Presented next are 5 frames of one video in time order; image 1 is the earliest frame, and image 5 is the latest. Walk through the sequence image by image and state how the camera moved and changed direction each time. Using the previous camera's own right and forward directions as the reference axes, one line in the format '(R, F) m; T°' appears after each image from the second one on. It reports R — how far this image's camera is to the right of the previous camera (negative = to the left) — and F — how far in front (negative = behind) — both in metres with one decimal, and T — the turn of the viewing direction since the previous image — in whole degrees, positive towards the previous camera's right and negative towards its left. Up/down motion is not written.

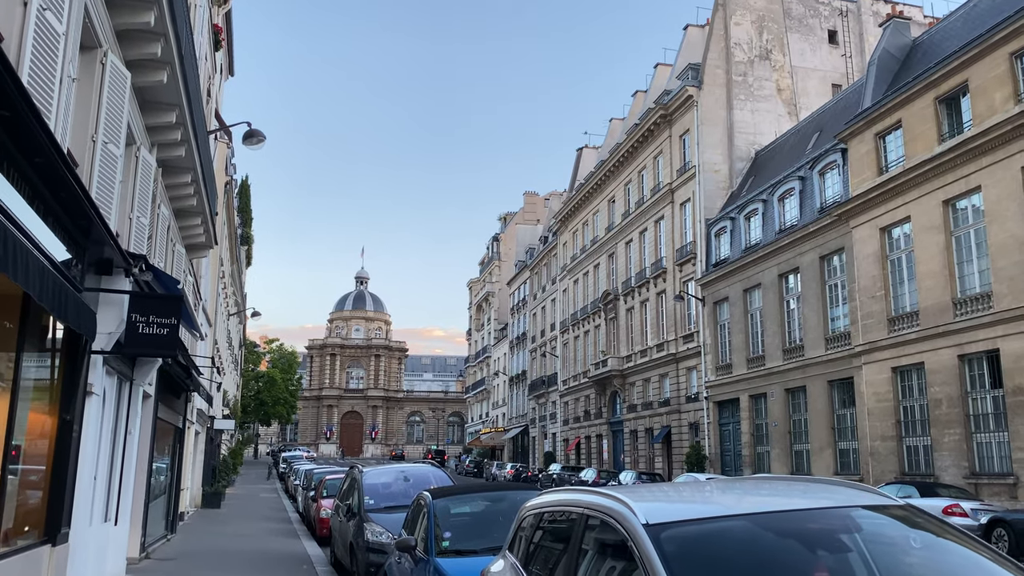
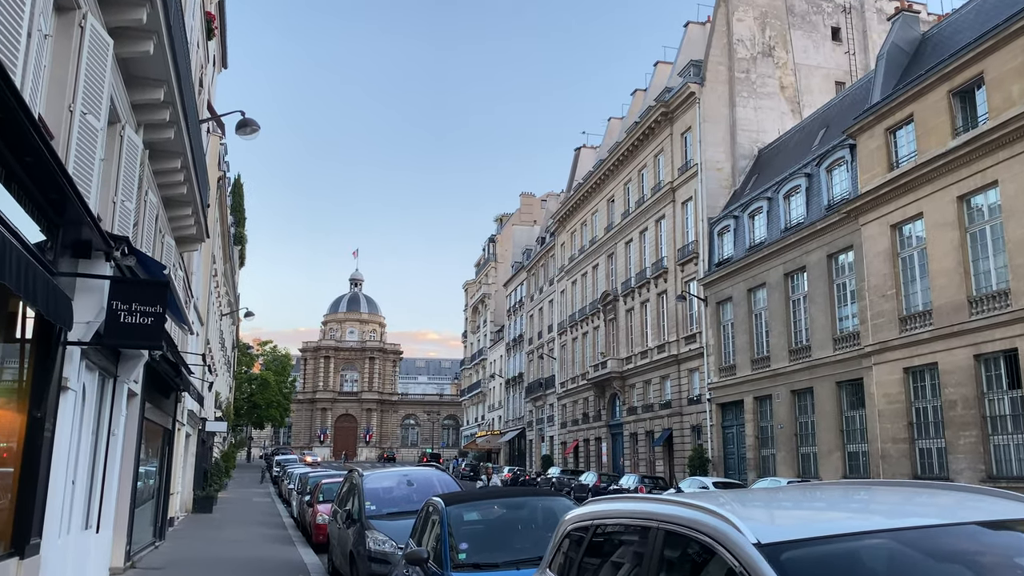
(-0.2, +0.7) m; 0°
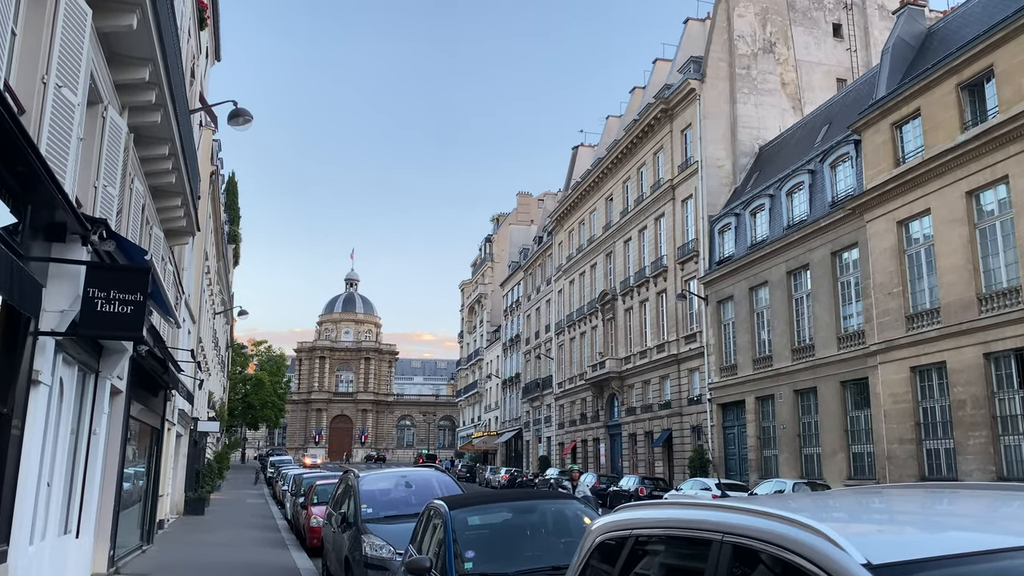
(-0.1, +0.5) m; 0°
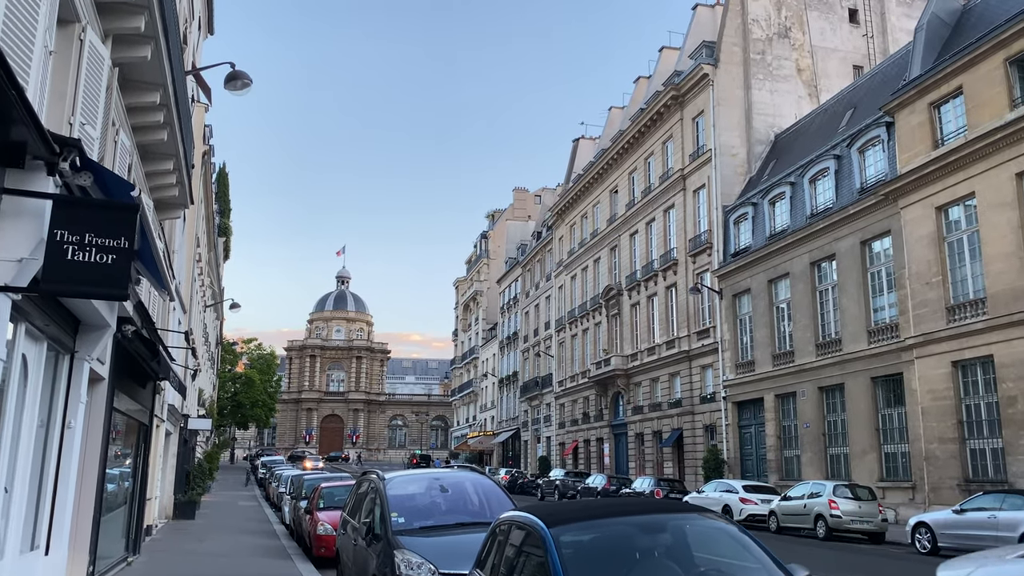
(-0.6, +1.5) m; +1°
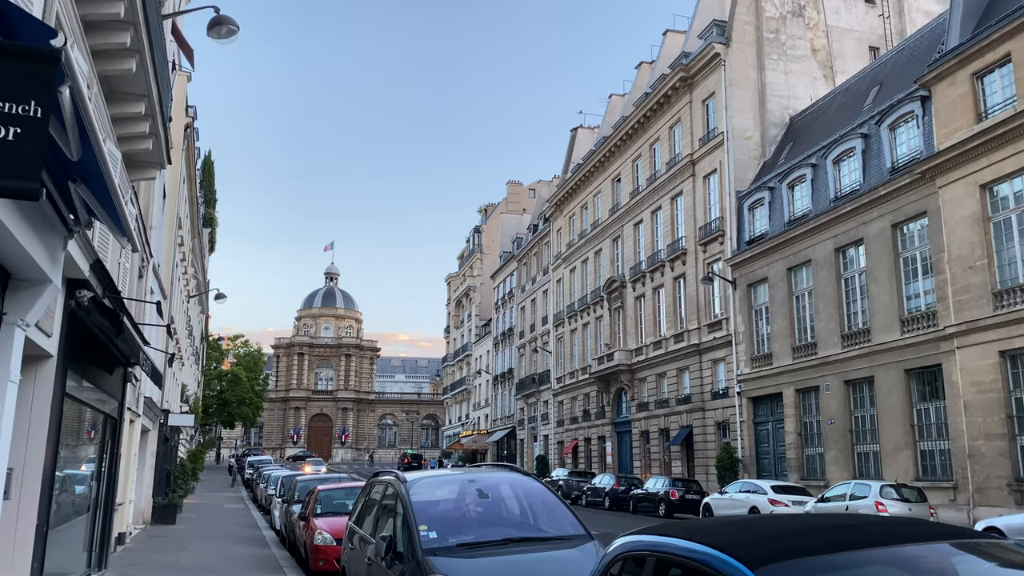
(-0.5, +1.7) m; +1°
